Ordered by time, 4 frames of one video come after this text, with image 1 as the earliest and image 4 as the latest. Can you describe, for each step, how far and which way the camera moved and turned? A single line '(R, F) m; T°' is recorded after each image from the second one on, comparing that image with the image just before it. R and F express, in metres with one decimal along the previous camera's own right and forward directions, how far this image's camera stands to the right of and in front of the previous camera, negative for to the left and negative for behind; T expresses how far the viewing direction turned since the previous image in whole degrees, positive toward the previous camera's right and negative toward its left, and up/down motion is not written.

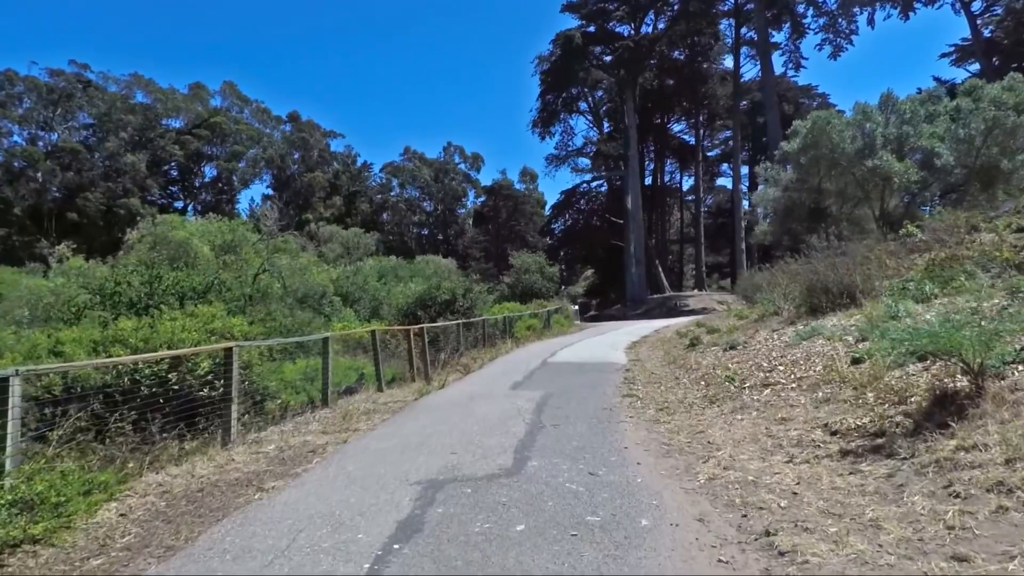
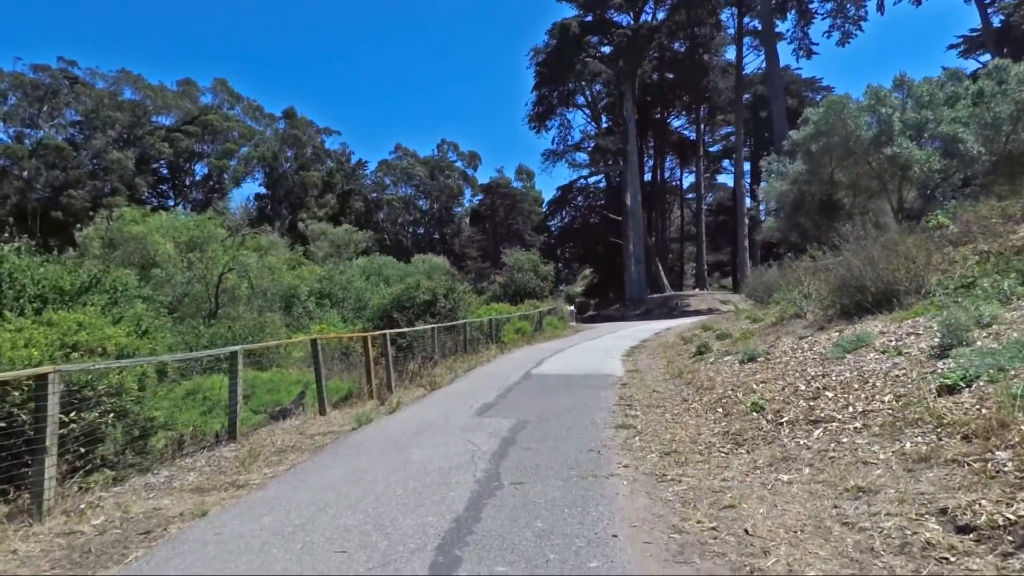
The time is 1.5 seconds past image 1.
(+0.4, +2.0) m; 0°
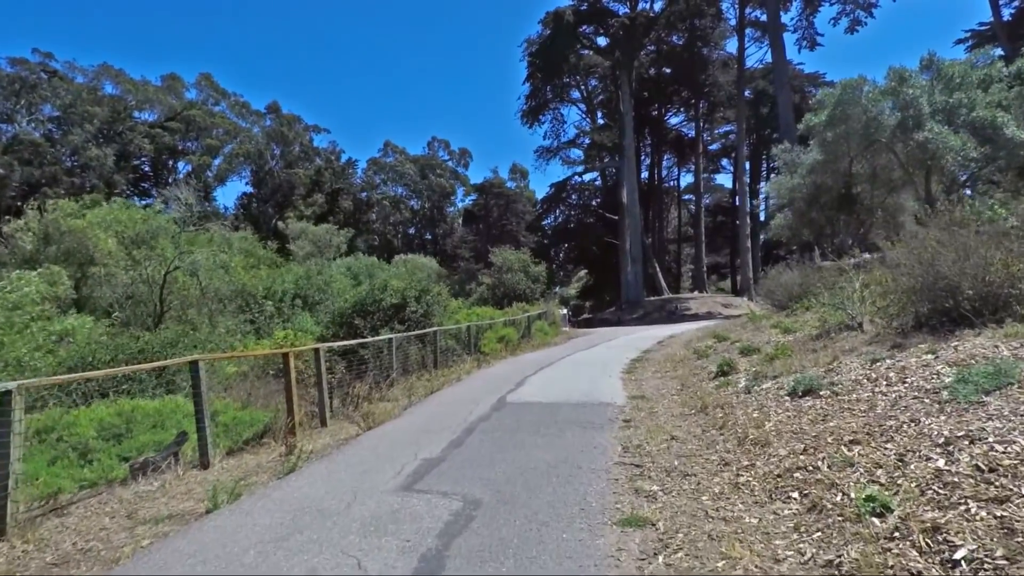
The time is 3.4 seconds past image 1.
(+0.4, +2.6) m; 0°
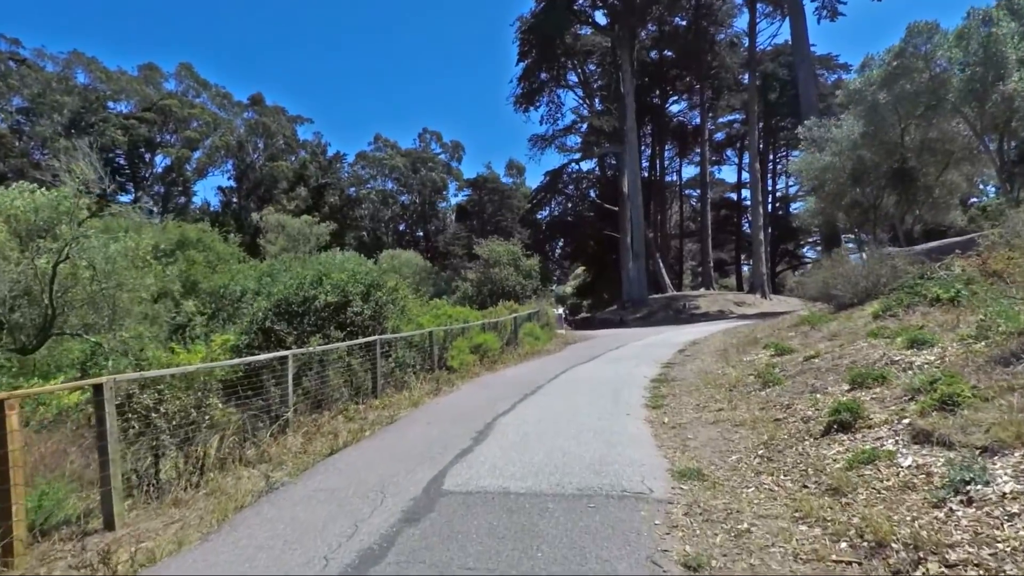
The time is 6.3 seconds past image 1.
(+0.4, +4.1) m; 0°
